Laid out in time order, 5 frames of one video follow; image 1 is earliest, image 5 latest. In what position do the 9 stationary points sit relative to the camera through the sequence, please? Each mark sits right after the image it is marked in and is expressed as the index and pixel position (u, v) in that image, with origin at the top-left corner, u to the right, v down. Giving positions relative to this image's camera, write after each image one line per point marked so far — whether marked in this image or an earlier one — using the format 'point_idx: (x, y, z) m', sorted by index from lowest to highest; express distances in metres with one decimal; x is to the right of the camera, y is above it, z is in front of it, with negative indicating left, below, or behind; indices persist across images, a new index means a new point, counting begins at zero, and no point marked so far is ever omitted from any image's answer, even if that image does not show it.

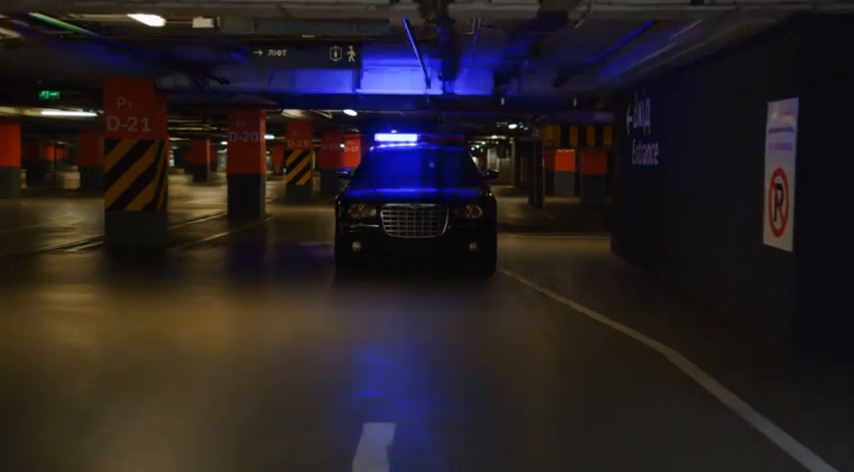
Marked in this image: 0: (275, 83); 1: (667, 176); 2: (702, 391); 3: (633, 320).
0: (-3.0, +3.0, +15.2) m
1: (+3.5, +0.9, +11.4) m
2: (+2.1, -1.3, +5.9) m
3: (+2.5, -1.0, +9.3) m
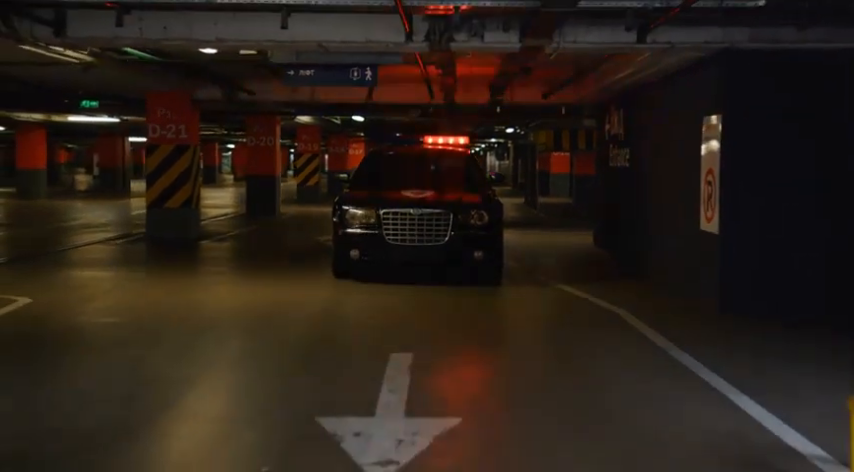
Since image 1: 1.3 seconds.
0: (-2.9, +3.1, +17.2) m
1: (+3.6, +1.0, +13.4) m
2: (+2.1, -1.1, +7.8) m
3: (+2.5, -0.8, +11.2) m
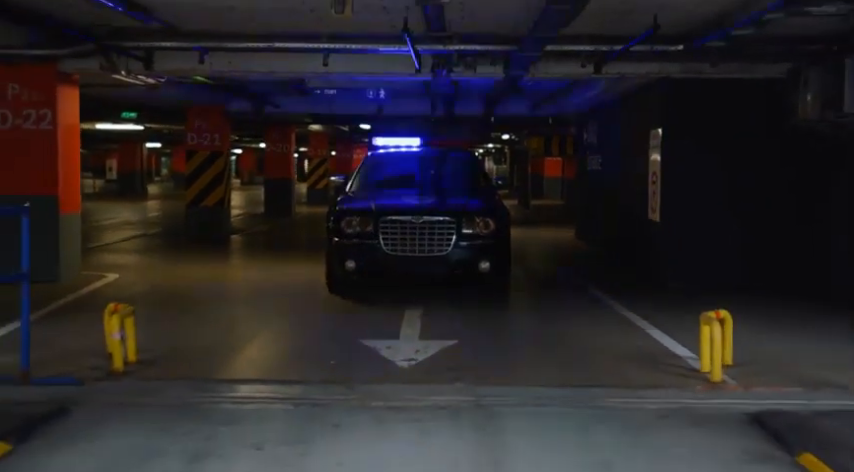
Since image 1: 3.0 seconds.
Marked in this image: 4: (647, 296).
0: (-2.8, +3.2, +19.7) m
1: (+3.7, +1.2, +15.9) m
2: (+2.2, -0.9, +10.3) m
3: (+2.6, -0.7, +13.7) m
4: (+3.1, -0.8, +11.2) m
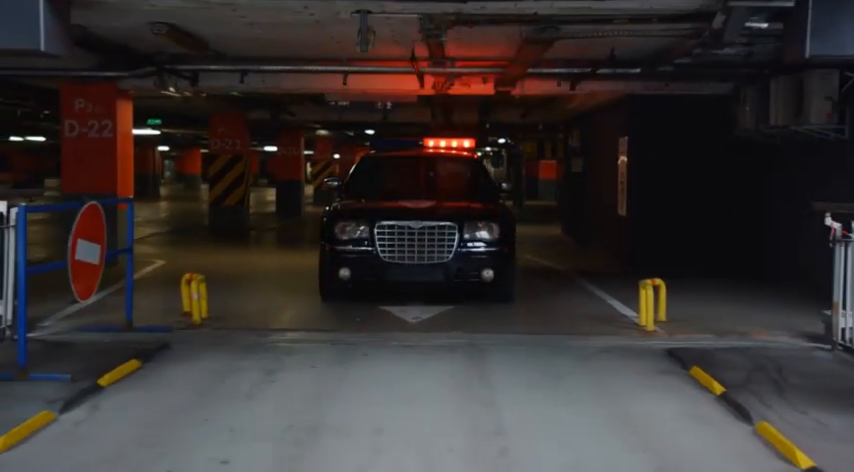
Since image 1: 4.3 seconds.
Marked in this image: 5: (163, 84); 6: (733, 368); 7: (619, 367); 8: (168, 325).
0: (-2.8, +3.4, +21.7) m
1: (+3.7, +1.3, +17.9) m
2: (+2.2, -0.8, +12.3) m
3: (+2.6, -0.5, +15.7) m
4: (+3.2, -0.7, +13.2) m
5: (-4.3, +2.5, +12.6) m
6: (+2.7, -1.2, +6.7) m
7: (+1.7, -1.2, +6.9) m
8: (-2.8, -1.0, +8.3) m
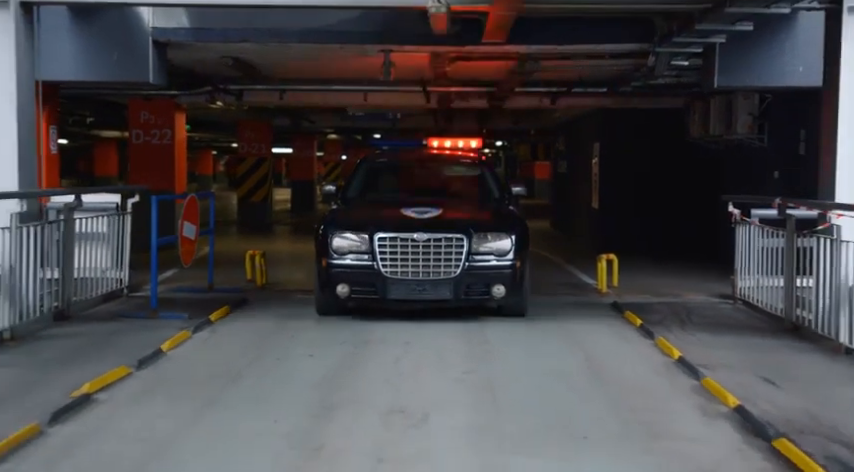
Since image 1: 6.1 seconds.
0: (-2.7, +3.6, +24.3) m
1: (+3.8, +1.5, +20.5) m
2: (+2.4, -0.6, +14.9) m
3: (+2.7, -0.3, +18.3) m
4: (+3.3, -0.5, +15.8) m
5: (-4.2, +2.7, +15.2) m
6: (+2.8, -0.9, +9.4) m
7: (+1.8, -0.9, +9.5) m
8: (-2.7, -0.7, +10.9) m
